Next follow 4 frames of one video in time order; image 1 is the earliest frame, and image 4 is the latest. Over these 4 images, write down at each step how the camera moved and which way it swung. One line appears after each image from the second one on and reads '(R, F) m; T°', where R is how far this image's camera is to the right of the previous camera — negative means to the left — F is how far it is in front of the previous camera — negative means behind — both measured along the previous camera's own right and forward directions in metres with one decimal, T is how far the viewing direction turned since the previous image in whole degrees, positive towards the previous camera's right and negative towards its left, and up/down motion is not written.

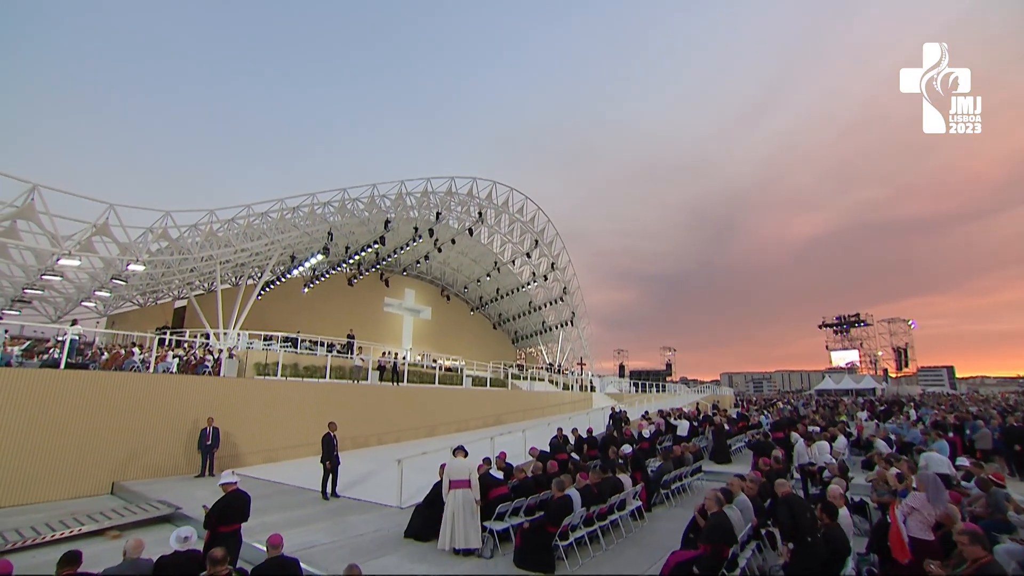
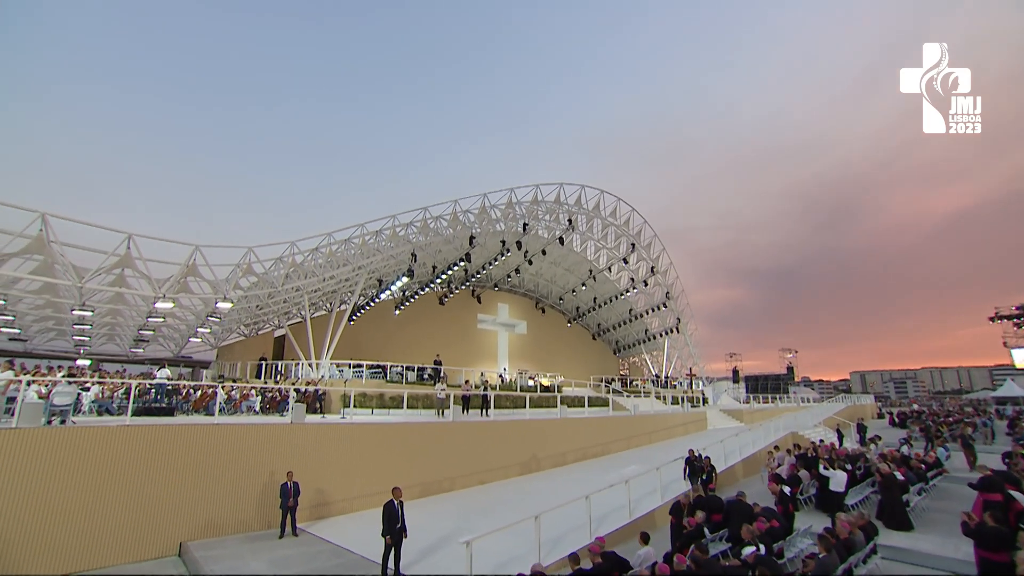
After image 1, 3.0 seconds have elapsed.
(+0.3, +2.4) m; -11°
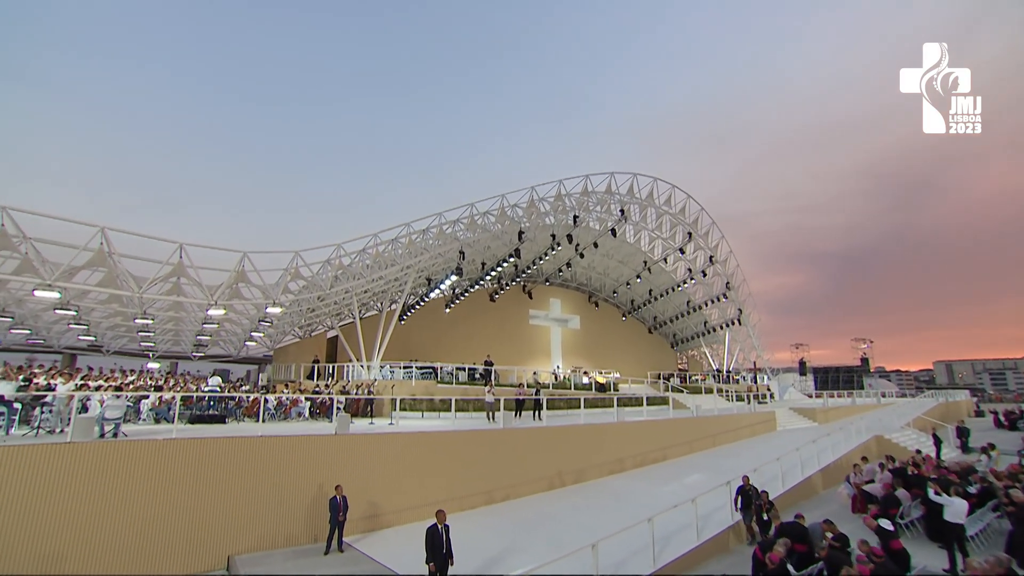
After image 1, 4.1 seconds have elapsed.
(+0.1, +1.0) m; -6°
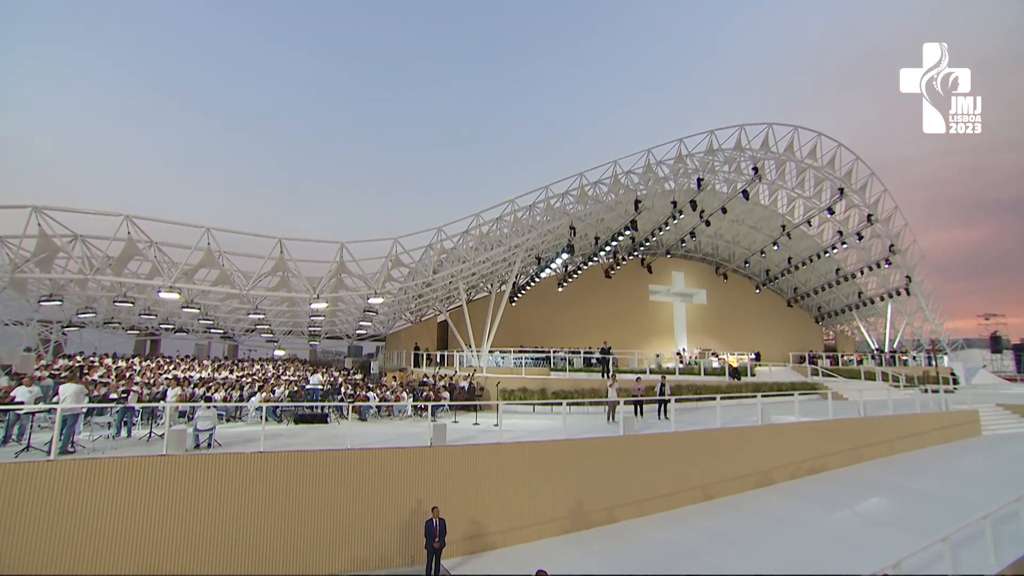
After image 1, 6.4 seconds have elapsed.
(0.0, +2.4) m; -13°
